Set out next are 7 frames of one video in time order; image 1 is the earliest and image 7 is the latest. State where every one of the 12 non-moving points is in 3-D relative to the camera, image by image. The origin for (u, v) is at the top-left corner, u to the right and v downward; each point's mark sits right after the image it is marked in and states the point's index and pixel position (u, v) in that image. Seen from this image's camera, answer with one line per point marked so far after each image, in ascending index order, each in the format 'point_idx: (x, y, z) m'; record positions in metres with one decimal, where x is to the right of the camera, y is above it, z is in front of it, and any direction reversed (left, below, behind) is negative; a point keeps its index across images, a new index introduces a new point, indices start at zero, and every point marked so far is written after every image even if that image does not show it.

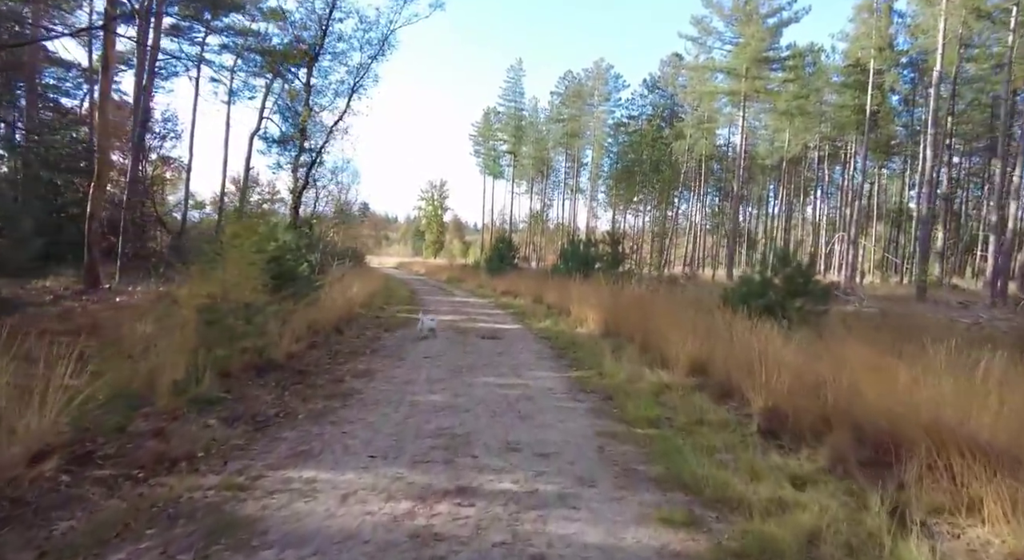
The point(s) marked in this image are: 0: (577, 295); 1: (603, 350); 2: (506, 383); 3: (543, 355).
0: (+1.6, -0.4, +14.5) m
1: (+1.4, -1.1, +9.0) m
2: (-0.1, -1.2, +6.7) m
3: (+0.4, -1.1, +8.8) m
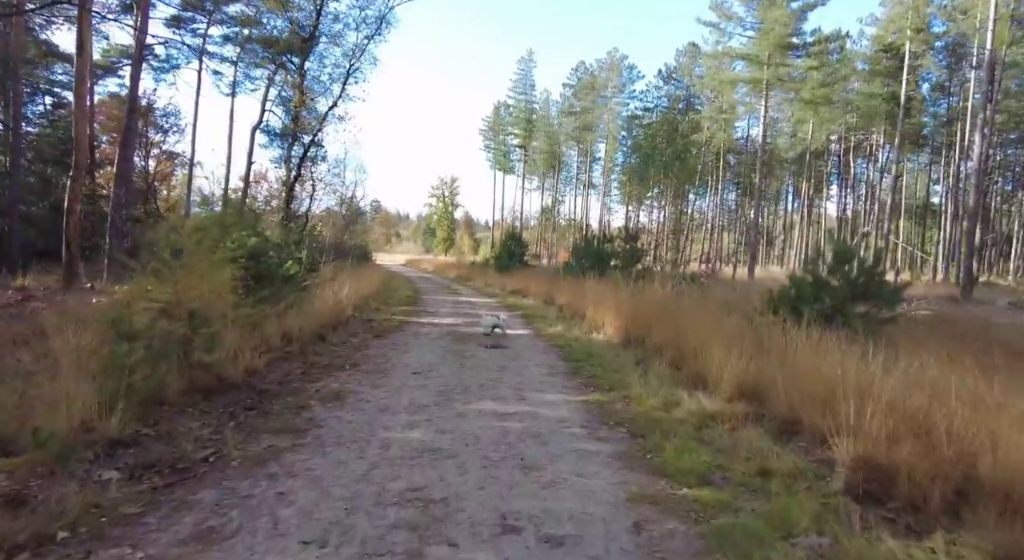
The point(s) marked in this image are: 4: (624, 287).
0: (+1.8, -0.4, +13.1) m
1: (+1.5, -1.1, +7.6) m
2: (0.0, -1.2, +5.3) m
3: (+0.5, -1.1, +7.4) m
4: (+2.5, -0.2, +12.8) m
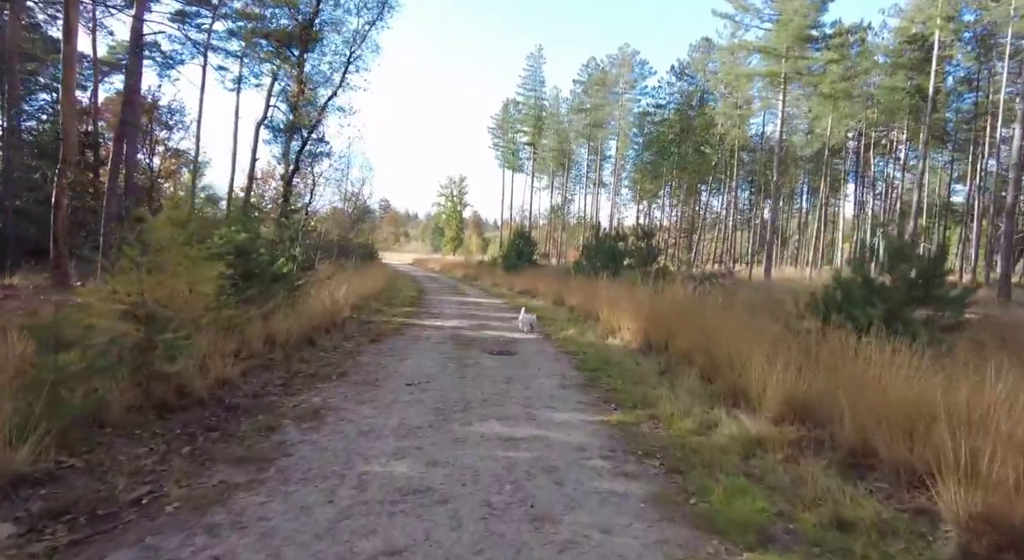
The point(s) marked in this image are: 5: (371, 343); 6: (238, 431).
0: (+2.0, -0.4, +12.2) m
1: (+1.6, -1.1, +6.7) m
2: (0.0, -1.2, +4.5) m
3: (+0.6, -1.1, +6.5) m
4: (+2.6, -0.2, +11.9) m
5: (-2.3, -1.0, +9.2) m
6: (-2.2, -1.2, +4.8) m
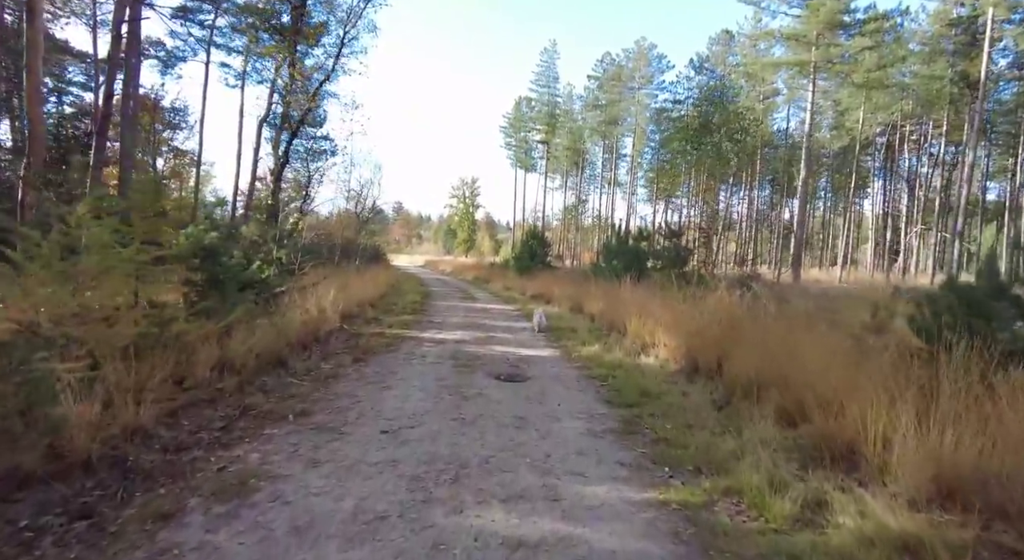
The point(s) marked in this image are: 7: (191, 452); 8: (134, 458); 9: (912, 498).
0: (+2.2, -0.5, +10.6) m
1: (+1.7, -1.2, +5.0) m
2: (+0.1, -1.3, +2.9) m
3: (+0.7, -1.2, +4.9) m
4: (+2.9, -0.3, +10.3) m
5: (-2.1, -1.1, +7.7) m
6: (-2.2, -1.3, +3.2) m
7: (-2.4, -1.3, +4.3) m
8: (-2.6, -1.2, +4.1) m
9: (+2.3, -1.2, +3.3) m
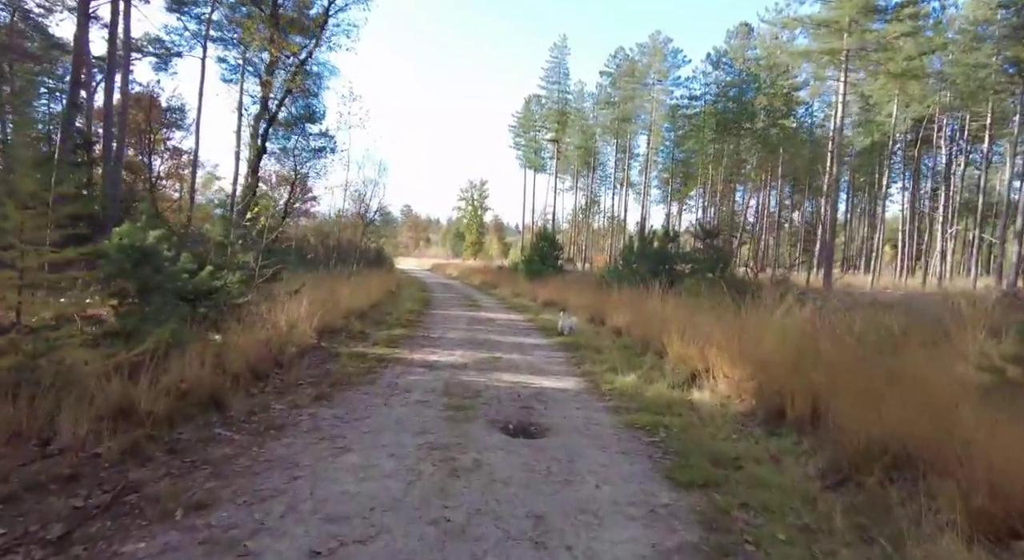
0: (+2.4, -0.6, +8.7) m
1: (+1.8, -1.3, +3.1) m
2: (+0.1, -1.4, +1.0) m
3: (+0.8, -1.3, +3.0) m
4: (+3.0, -0.4, +8.3) m
5: (-2.0, -1.2, +5.8) m
6: (-2.1, -1.4, +1.4) m
7: (-2.3, -1.4, +2.5) m
8: (-2.6, -1.3, +2.2) m
9: (+2.3, -1.3, +1.4) m
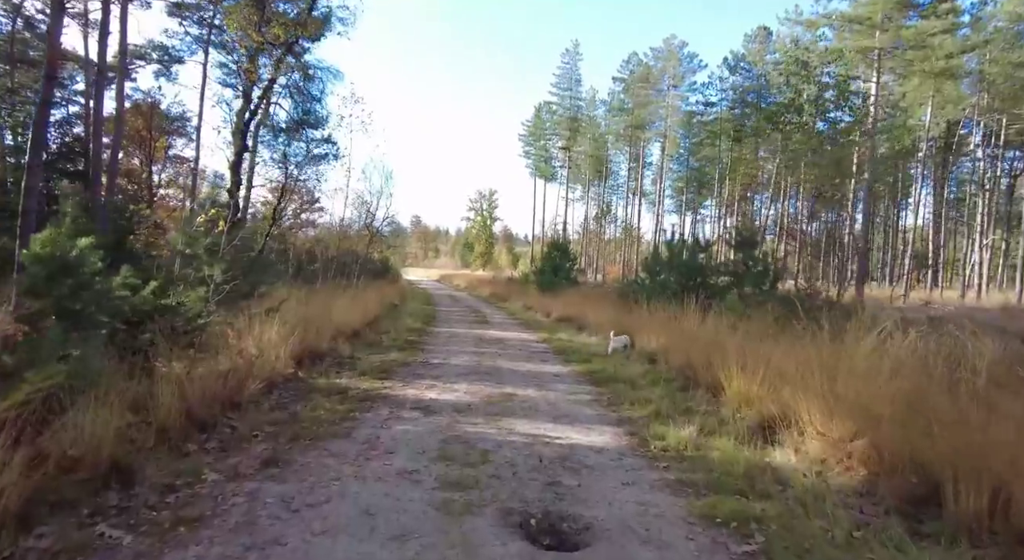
0: (+2.6, -0.8, +7.1) m
1: (+1.9, -1.4, +1.5) m
2: (+0.2, -1.4, -0.6) m
3: (+0.9, -1.4, +1.4) m
4: (+3.2, -0.6, +6.7) m
5: (-1.8, -1.4, +4.3) m
6: (-2.0, -1.5, -0.2) m
7: (-2.2, -1.5, +0.9) m
8: (-2.5, -1.4, +0.7) m
9: (+2.4, -1.4, -0.2) m
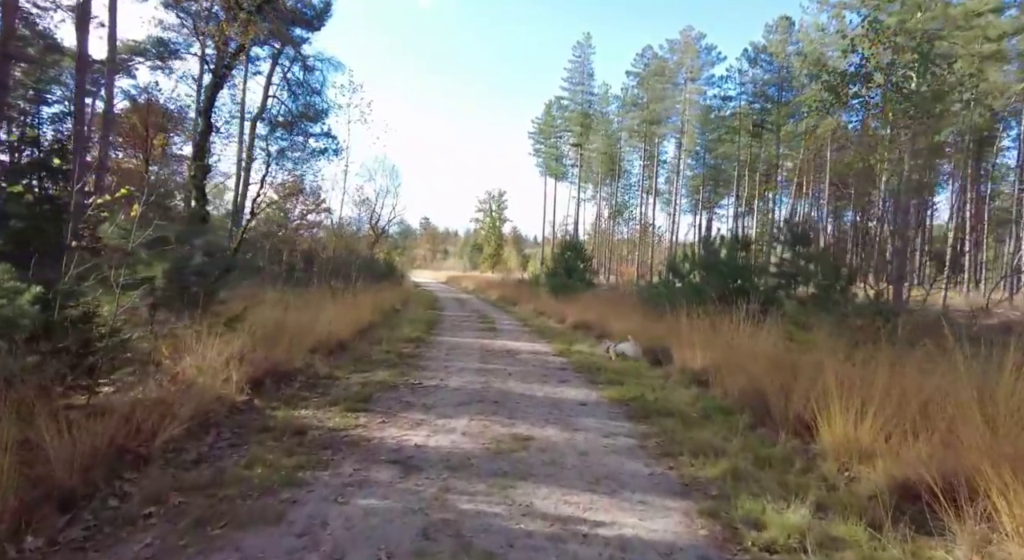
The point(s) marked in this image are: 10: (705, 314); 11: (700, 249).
0: (+2.7, -0.8, +5.3) m
1: (+1.9, -1.4, -0.2) m
2: (+0.2, -1.4, -2.3) m
3: (+0.9, -1.4, -0.3) m
4: (+3.3, -0.6, +5.0) m
5: (-1.7, -1.4, +2.6) m
6: (-2.0, -1.5, -1.9) m
7: (-2.2, -1.5, -0.7) m
8: (-2.5, -1.4, -1.0) m
9: (+2.4, -1.4, -2.0) m
10: (+3.3, -0.5, +9.9) m
11: (+3.7, +0.6, +11.6) m
